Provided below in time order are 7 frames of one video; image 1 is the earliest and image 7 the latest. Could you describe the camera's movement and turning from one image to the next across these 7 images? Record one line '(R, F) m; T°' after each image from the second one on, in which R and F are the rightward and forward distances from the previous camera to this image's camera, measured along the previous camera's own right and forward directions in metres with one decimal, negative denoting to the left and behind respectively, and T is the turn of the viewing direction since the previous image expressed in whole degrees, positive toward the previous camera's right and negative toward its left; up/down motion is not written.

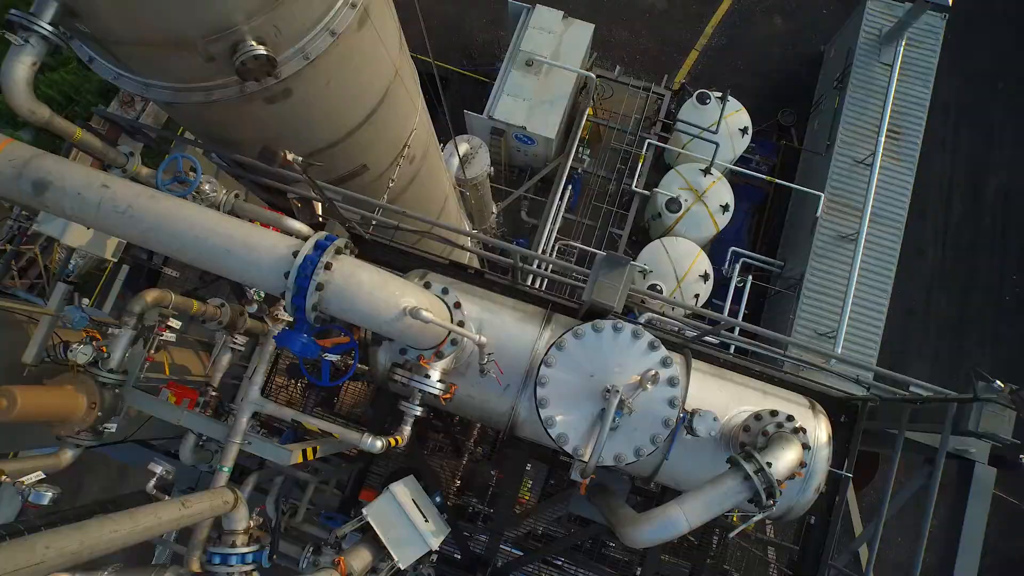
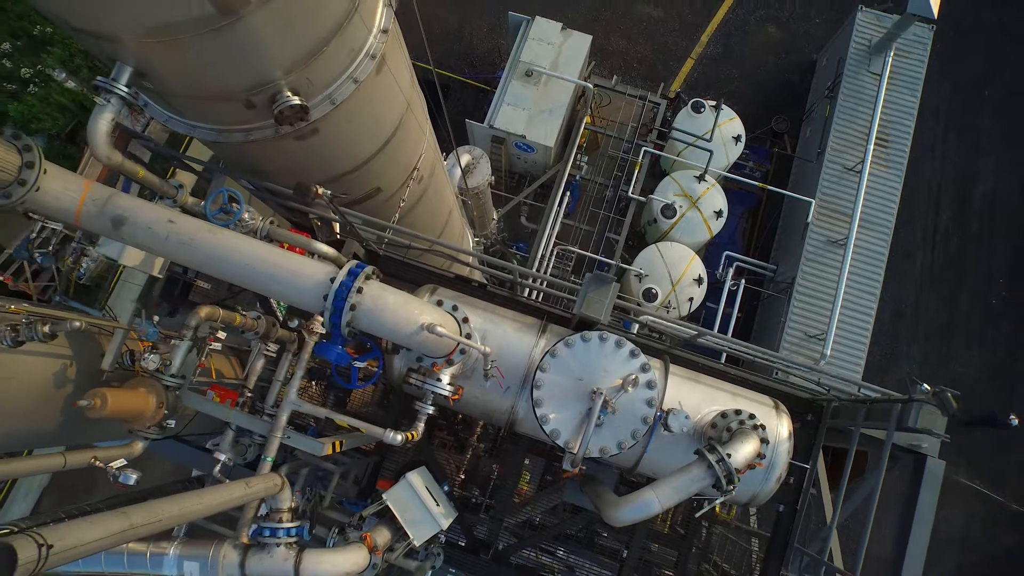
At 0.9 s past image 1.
(0.0, -0.4) m; 0°
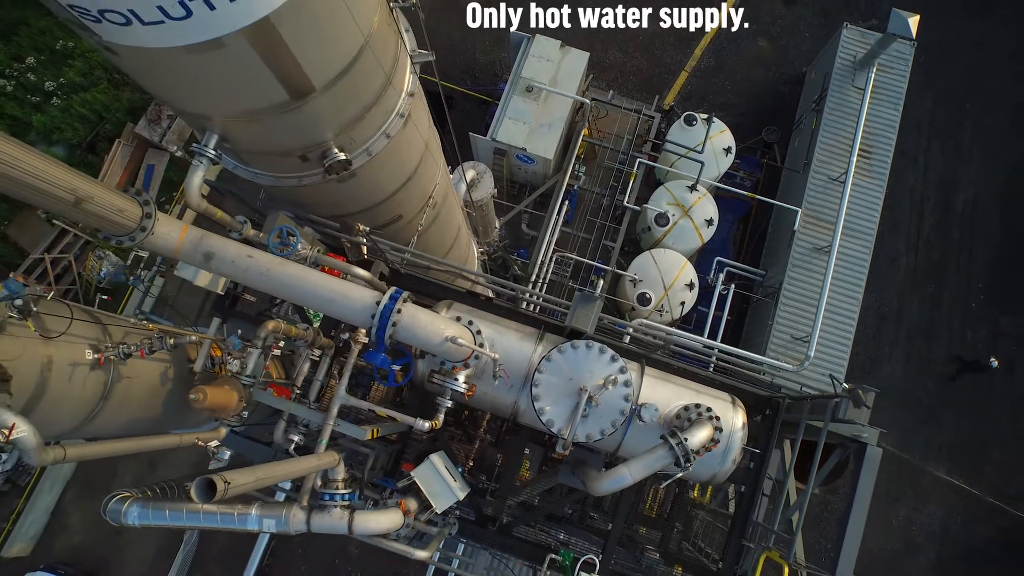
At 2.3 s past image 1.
(0.0, -0.7) m; 0°
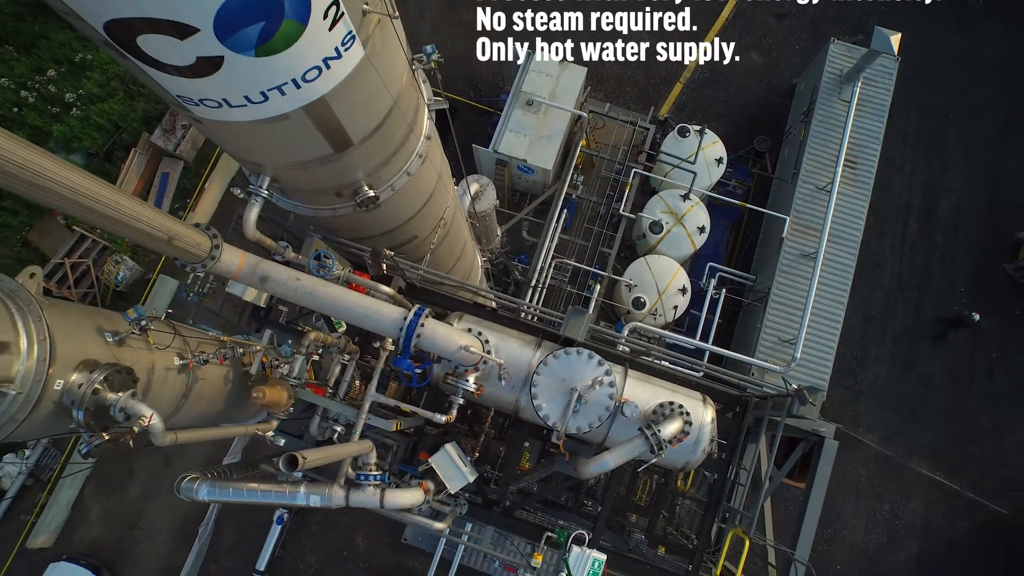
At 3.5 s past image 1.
(0.0, -0.6) m; 0°
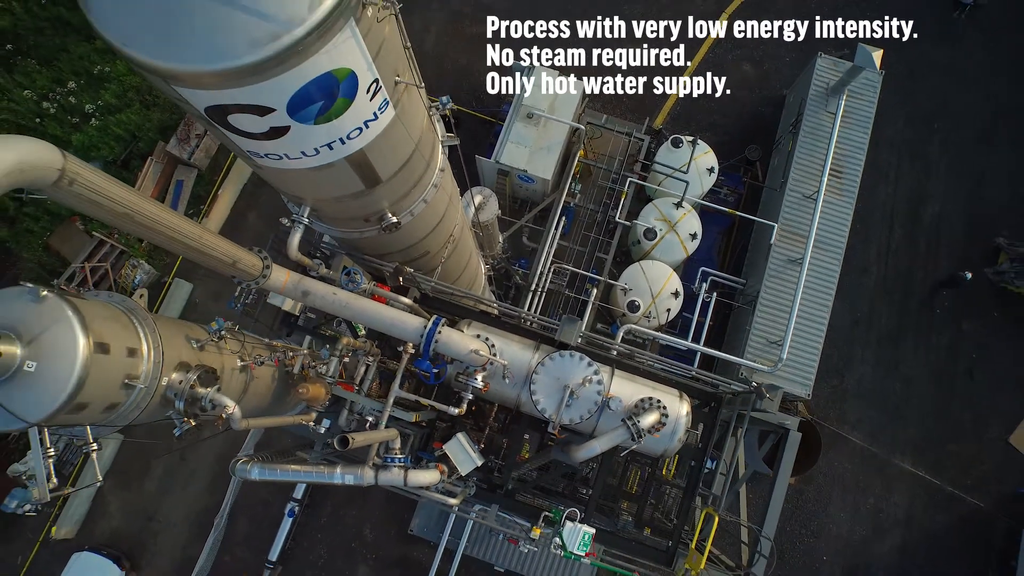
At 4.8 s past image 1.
(0.0, -0.7) m; 0°
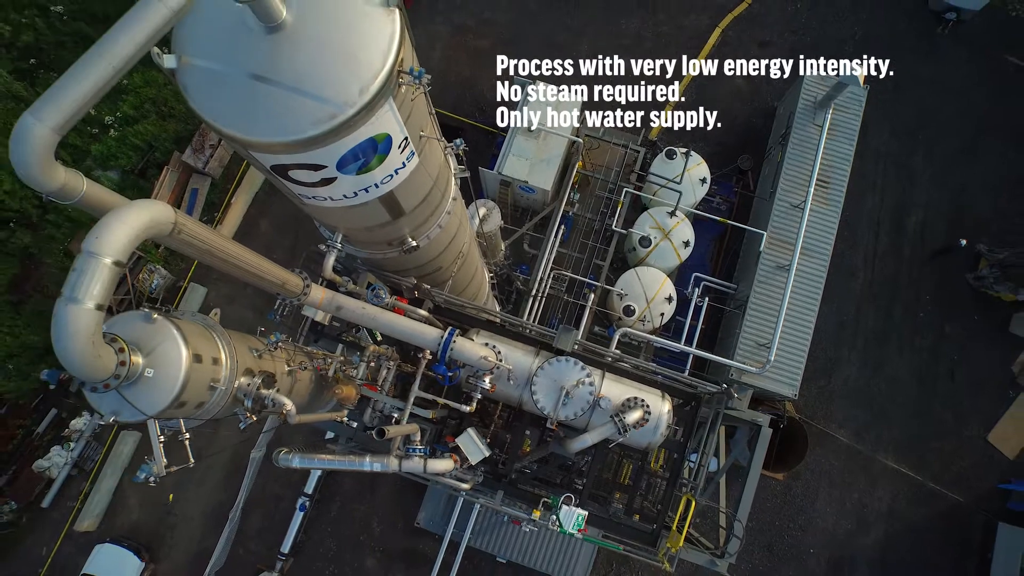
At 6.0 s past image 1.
(0.0, -0.7) m; 0°
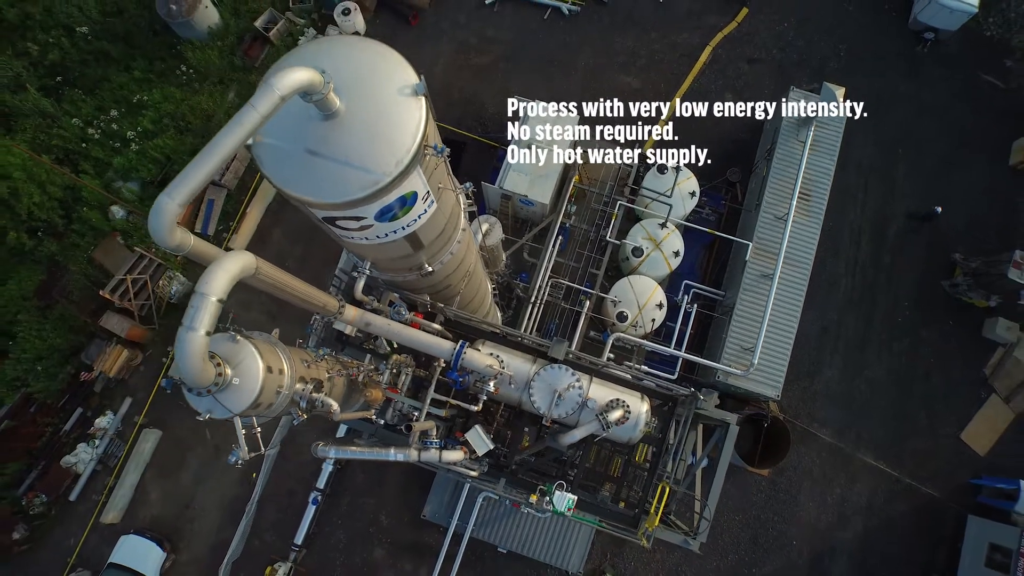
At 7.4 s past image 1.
(0.0, -1.0) m; 0°
